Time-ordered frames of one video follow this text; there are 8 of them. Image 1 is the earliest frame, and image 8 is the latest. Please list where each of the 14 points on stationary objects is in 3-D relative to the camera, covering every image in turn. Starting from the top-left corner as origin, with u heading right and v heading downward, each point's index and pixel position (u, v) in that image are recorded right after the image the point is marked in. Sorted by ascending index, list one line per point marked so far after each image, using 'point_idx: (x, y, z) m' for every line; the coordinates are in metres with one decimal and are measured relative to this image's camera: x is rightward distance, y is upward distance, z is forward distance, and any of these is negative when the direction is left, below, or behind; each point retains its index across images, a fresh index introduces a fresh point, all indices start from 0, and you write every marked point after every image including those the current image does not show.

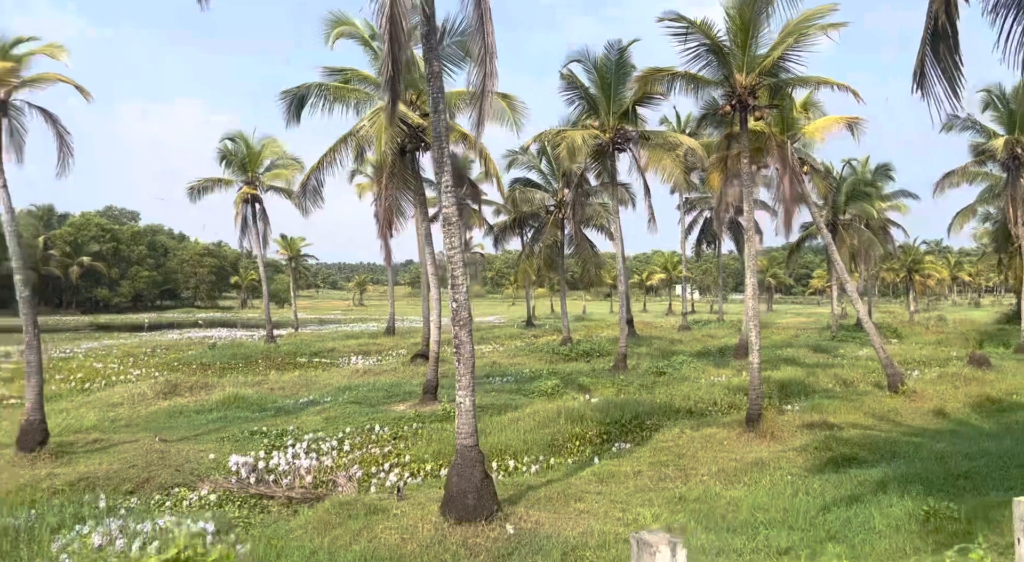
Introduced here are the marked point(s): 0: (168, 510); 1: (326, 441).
0: (-3.4, -2.3, +7.2) m
1: (-2.8, -2.4, +10.9) m
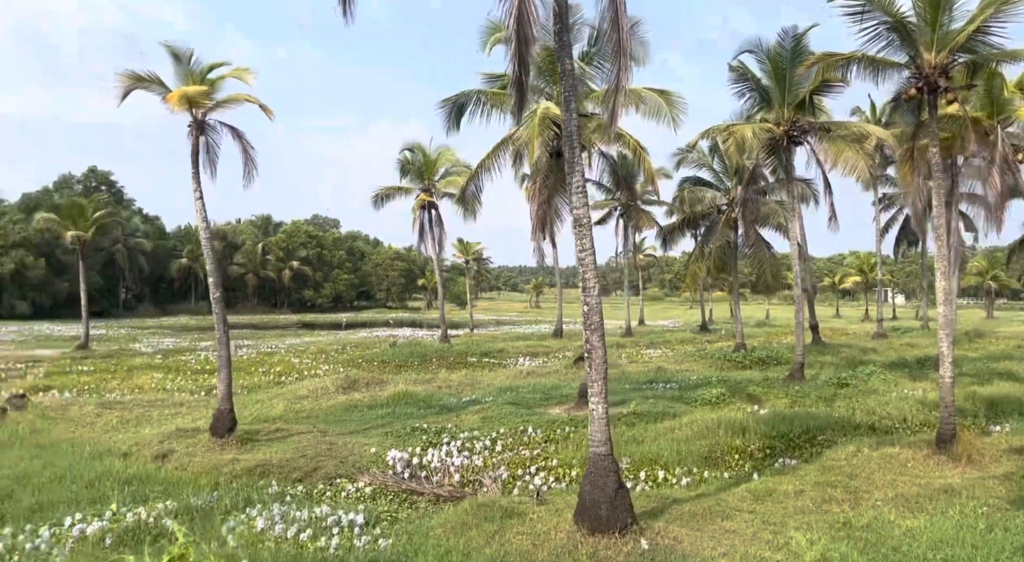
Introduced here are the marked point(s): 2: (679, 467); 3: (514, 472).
0: (-2.0, -2.4, +7.7) m
1: (-0.5, -2.5, +11.2) m
2: (+2.2, -2.3, +9.1) m
3: (0.0, -2.3, +8.6) m
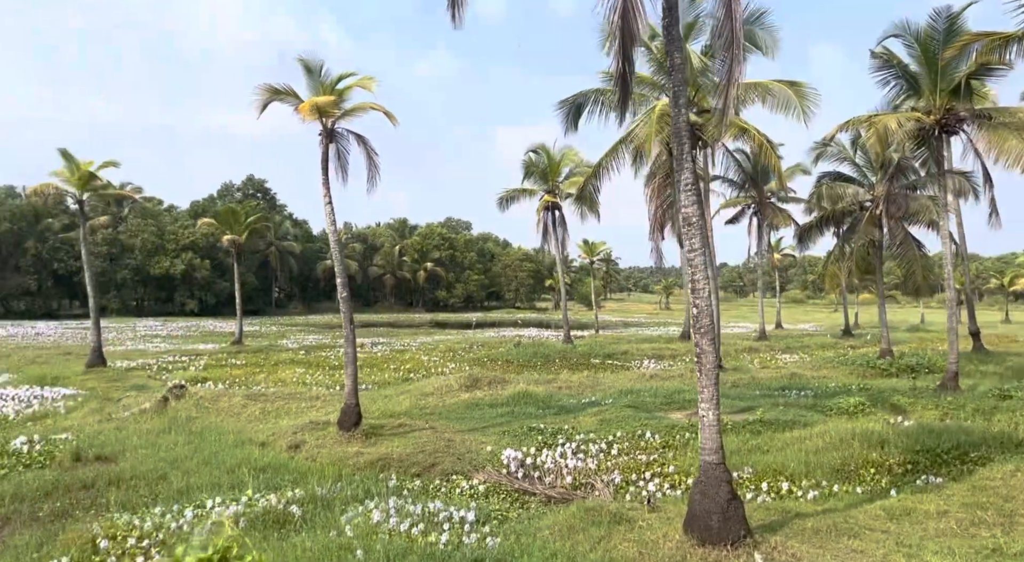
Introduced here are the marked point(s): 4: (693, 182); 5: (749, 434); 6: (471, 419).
0: (-0.7, -2.4, +7.9) m
1: (+1.3, -2.5, +11.1) m
2: (+3.6, -2.4, +8.5) m
3: (+1.4, -2.3, +8.5) m
4: (+1.3, +0.7, +5.2) m
5: (+3.7, -2.4, +11.3) m
6: (-0.9, -2.9, +15.3) m
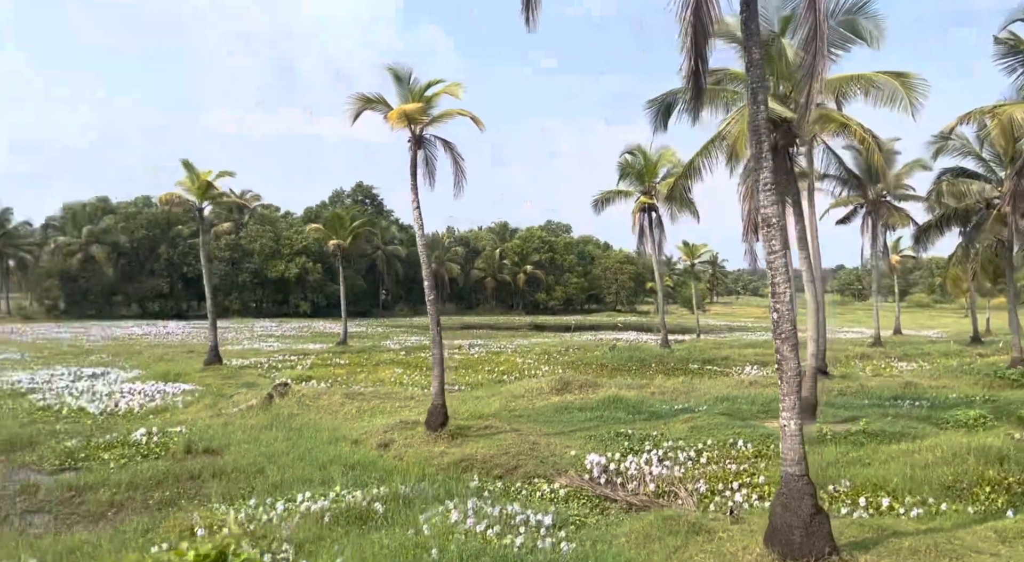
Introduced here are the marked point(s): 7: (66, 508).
0: (+0.1, -2.4, +7.9) m
1: (+2.6, -2.6, +10.8) m
2: (+4.5, -2.4, +8.0) m
3: (+2.3, -2.3, +8.2) m
4: (+1.8, +0.7, +5.0) m
5: (+5.0, -2.5, +10.7) m
6: (+1.0, -3.0, +15.3) m
7: (-5.2, -2.7, +8.6) m
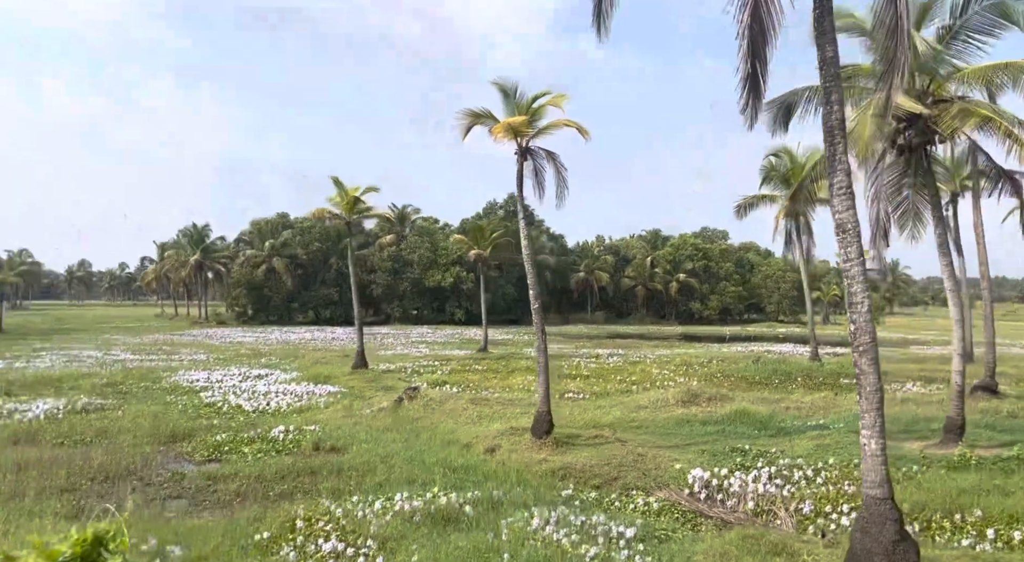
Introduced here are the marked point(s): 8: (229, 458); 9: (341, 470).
0: (+1.1, -2.5, +7.8) m
1: (+4.1, -2.7, +10.1) m
2: (+5.4, -2.5, +7.0) m
3: (+3.3, -2.4, +7.7) m
4: (+2.2, +0.7, +4.6) m
5: (+6.4, -2.6, +9.6) m
6: (+3.4, -3.2, +14.9) m
7: (-4.0, -2.8, +9.5) m
8: (-5.1, -3.2, +13.1) m
9: (-2.5, -2.8, +10.7) m
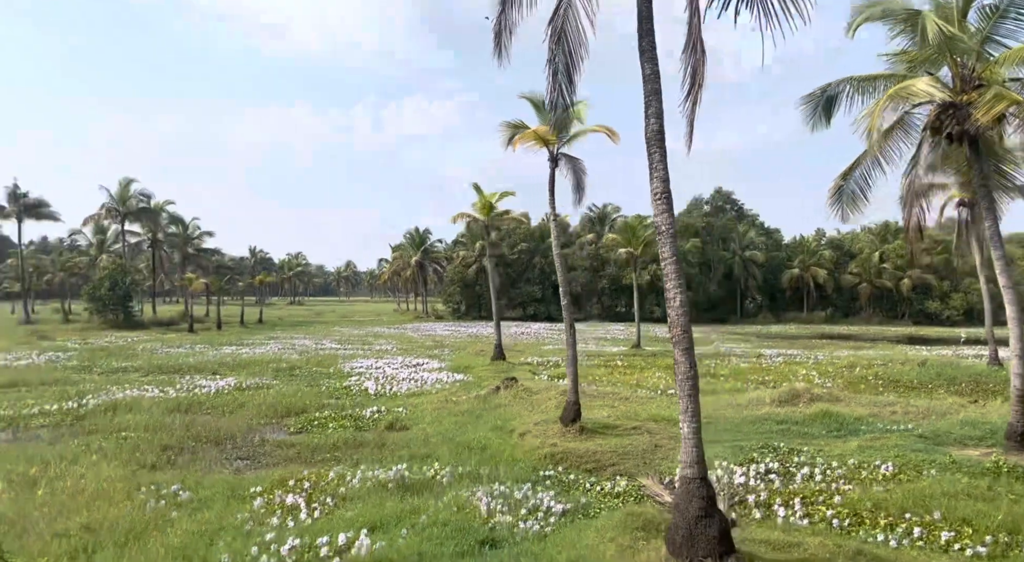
0: (+0.8, -2.5, +8.5) m
1: (+4.2, -2.6, +10.1) m
2: (+4.8, -2.4, +6.7) m
3: (+2.9, -2.4, +7.8) m
4: (+1.1, +0.7, +5.1) m
5: (+6.3, -2.5, +9.0) m
6: (+4.5, -3.1, +14.9) m
7: (-3.8, -2.8, +11.2) m
8: (-4.2, -3.2, +15.0) m
9: (-2.2, -2.8, +12.1) m
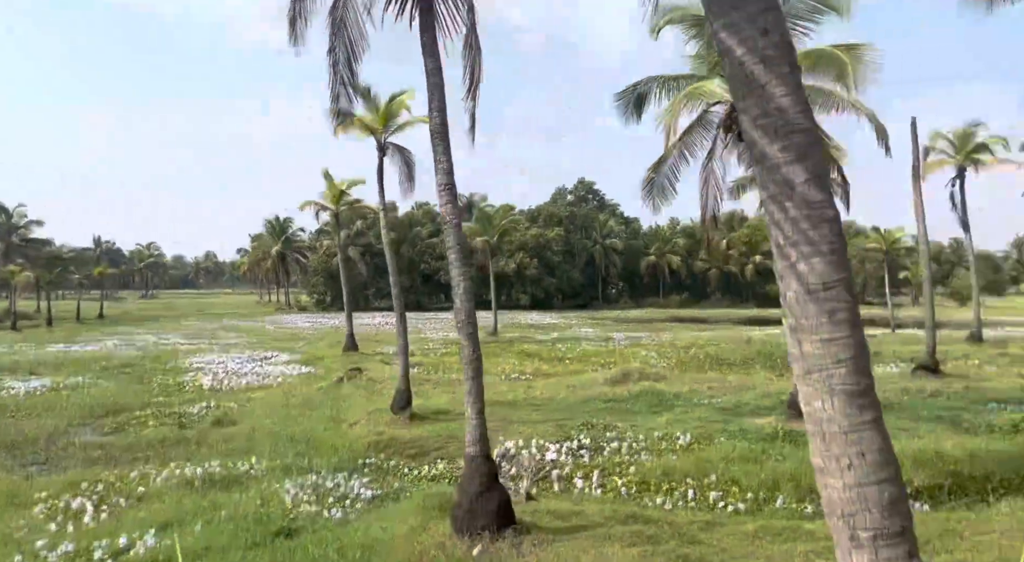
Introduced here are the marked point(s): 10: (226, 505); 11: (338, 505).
0: (-1.4, -2.3, +8.6) m
1: (+1.6, -2.4, +10.9) m
2: (+2.9, -2.3, +7.7) m
3: (+0.8, -2.2, +8.4) m
4: (-0.4, +0.7, +5.3) m
5: (+3.9, -2.3, +10.3) m
6: (+1.0, -2.8, +15.6) m
7: (-6.4, -2.6, +10.4) m
8: (-7.5, -3.0, +14.0) m
9: (-5.0, -2.6, +11.6) m
10: (-2.6, -2.1, +6.7) m
11: (-1.4, -2.2, +6.8) m
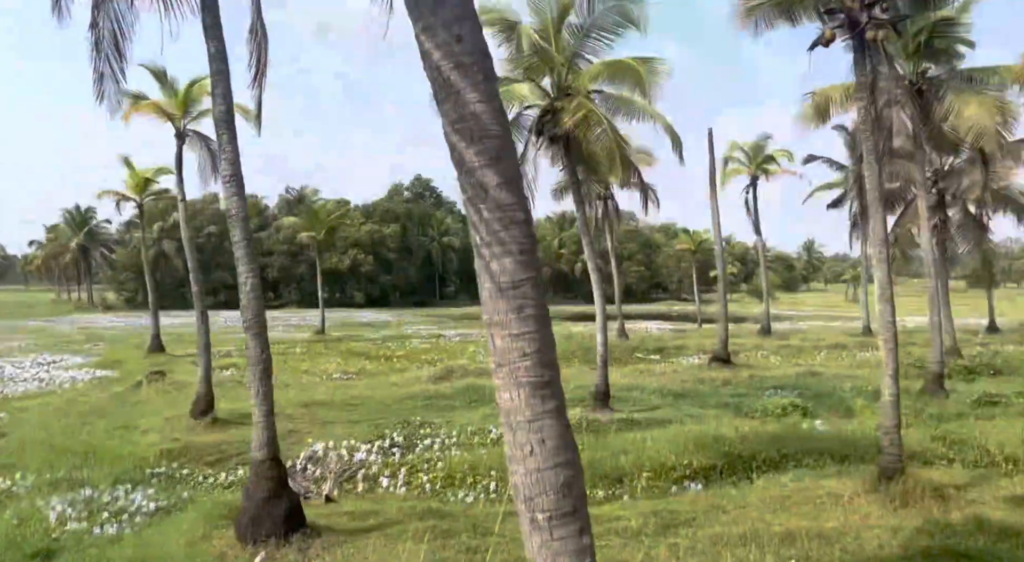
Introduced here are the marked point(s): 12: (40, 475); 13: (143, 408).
0: (-3.6, -2.3, +8.1) m
1: (-1.2, -2.4, +10.9) m
2: (+0.7, -2.3, +8.2) m
3: (-1.5, -2.2, +8.4) m
4: (-1.9, +0.8, +5.1) m
5: (+1.2, -2.3, +10.9) m
6: (-2.9, -2.8, +15.4) m
7: (-9.0, -2.5, +8.6) m
8: (-10.9, -2.8, +11.9) m
9: (-7.8, -2.5, +10.1) m
10: (-4.4, -2.0, +5.9) m
11: (-3.2, -2.1, +6.3) m
12: (-5.4, -2.2, +8.3) m
13: (-8.5, -2.9, +16.1) m
